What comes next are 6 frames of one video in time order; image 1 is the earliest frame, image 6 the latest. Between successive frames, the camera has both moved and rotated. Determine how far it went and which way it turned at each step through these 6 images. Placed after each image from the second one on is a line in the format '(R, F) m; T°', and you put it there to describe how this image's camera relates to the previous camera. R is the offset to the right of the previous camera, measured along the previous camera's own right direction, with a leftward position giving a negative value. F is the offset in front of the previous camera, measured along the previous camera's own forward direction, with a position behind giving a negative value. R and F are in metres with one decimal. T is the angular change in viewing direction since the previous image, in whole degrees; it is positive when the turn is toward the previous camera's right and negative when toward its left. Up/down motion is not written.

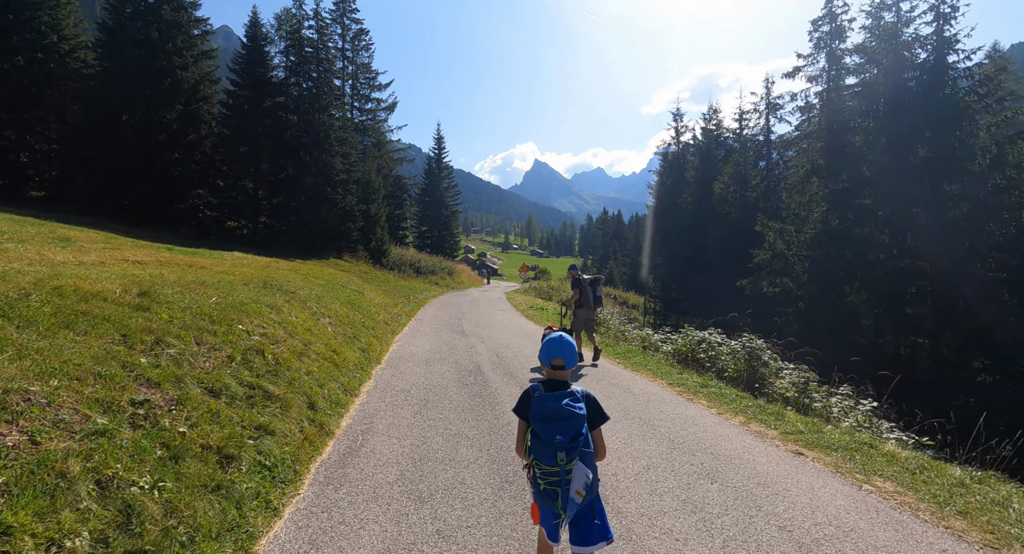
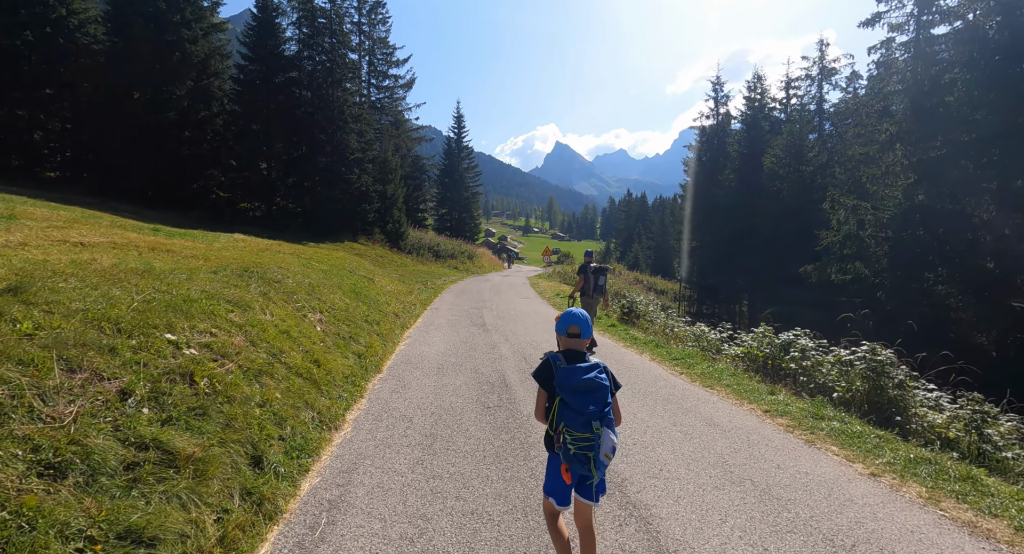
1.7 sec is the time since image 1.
(-0.2, +2.2) m; -2°
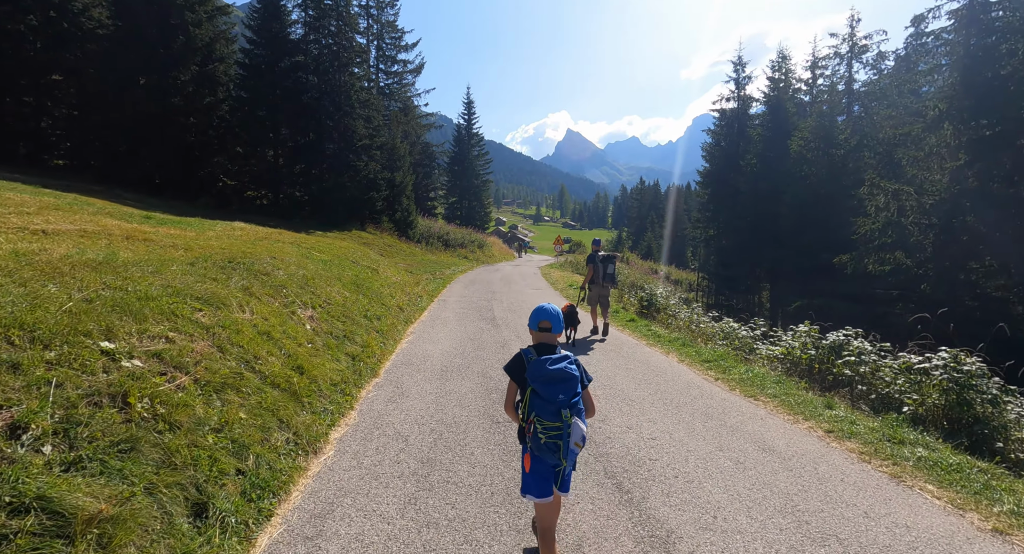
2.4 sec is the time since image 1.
(0.0, +1.0) m; -1°
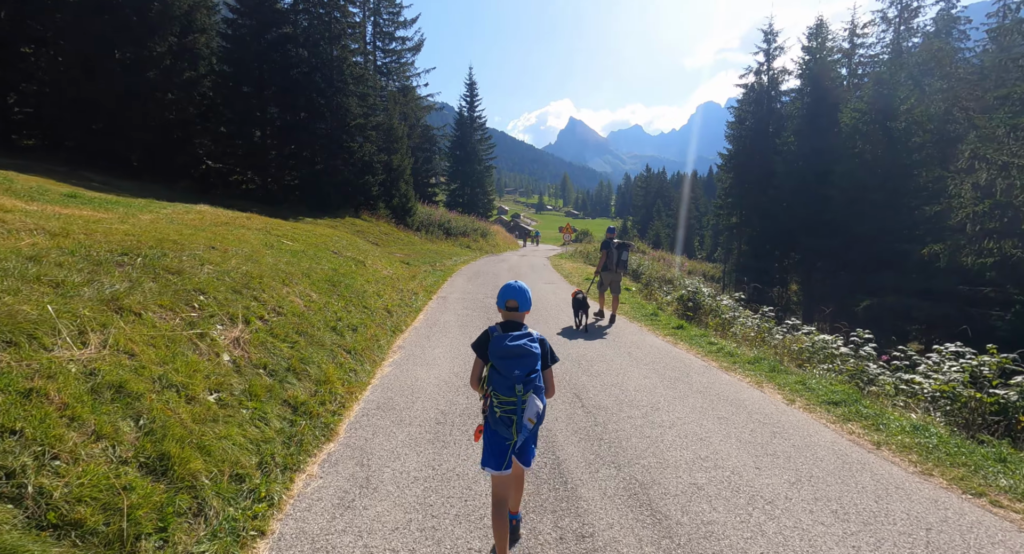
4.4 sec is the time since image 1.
(-0.3, +2.8) m; 0°
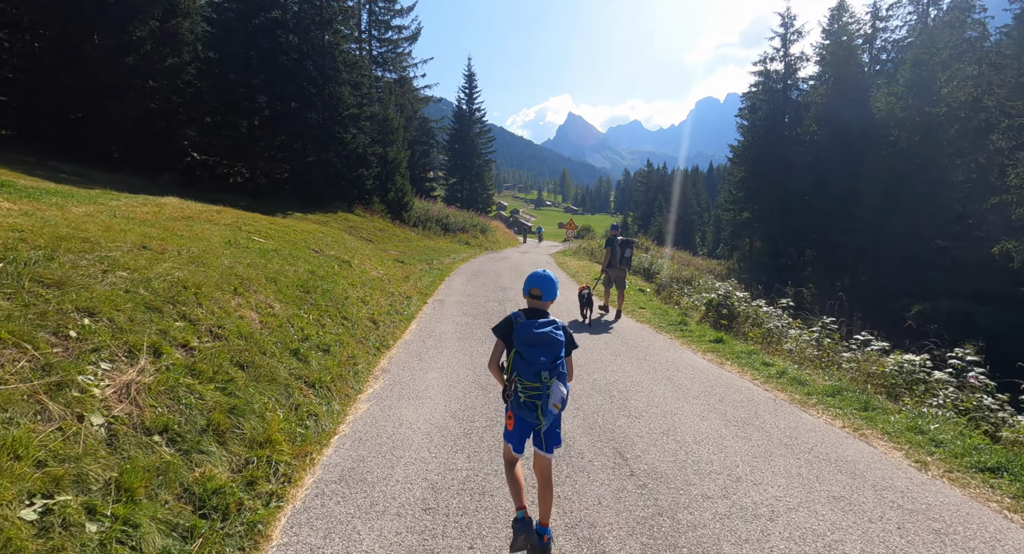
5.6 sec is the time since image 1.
(-0.2, +1.7) m; 0°
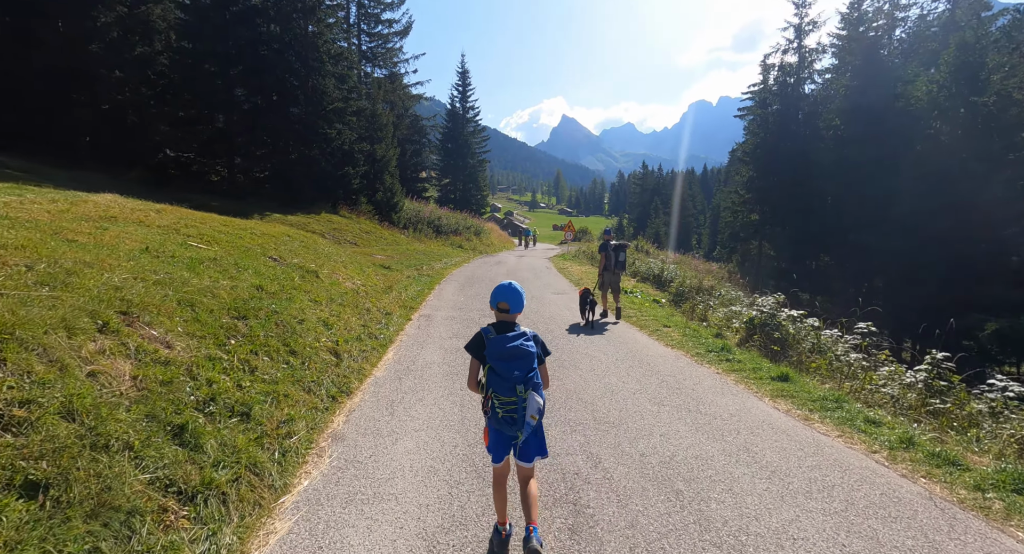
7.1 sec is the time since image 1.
(-0.1, +2.1) m; +1°
